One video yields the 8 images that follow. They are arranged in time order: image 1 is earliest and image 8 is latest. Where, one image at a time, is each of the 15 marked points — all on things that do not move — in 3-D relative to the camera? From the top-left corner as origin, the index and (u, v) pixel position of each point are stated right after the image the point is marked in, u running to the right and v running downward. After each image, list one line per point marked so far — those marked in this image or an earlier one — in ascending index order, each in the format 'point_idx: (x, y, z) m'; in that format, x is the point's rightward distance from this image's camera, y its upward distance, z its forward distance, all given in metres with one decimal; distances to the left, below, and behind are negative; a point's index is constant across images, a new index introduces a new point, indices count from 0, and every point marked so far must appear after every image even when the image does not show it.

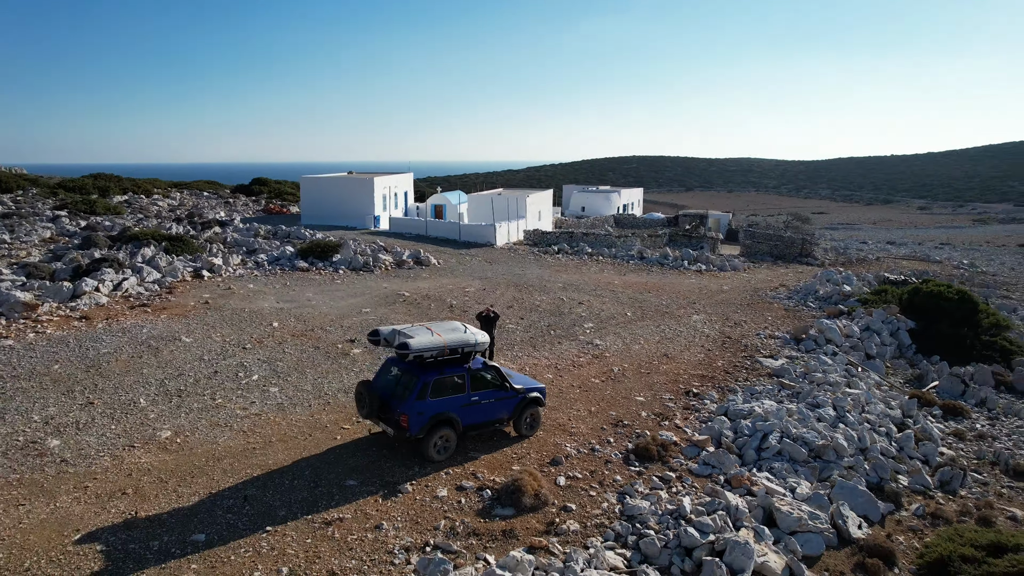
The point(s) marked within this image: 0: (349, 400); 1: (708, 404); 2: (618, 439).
0: (-2.3, -1.6, +9.4) m
1: (+3.2, -1.9, +10.3) m
2: (+1.5, -2.0, +8.7) m
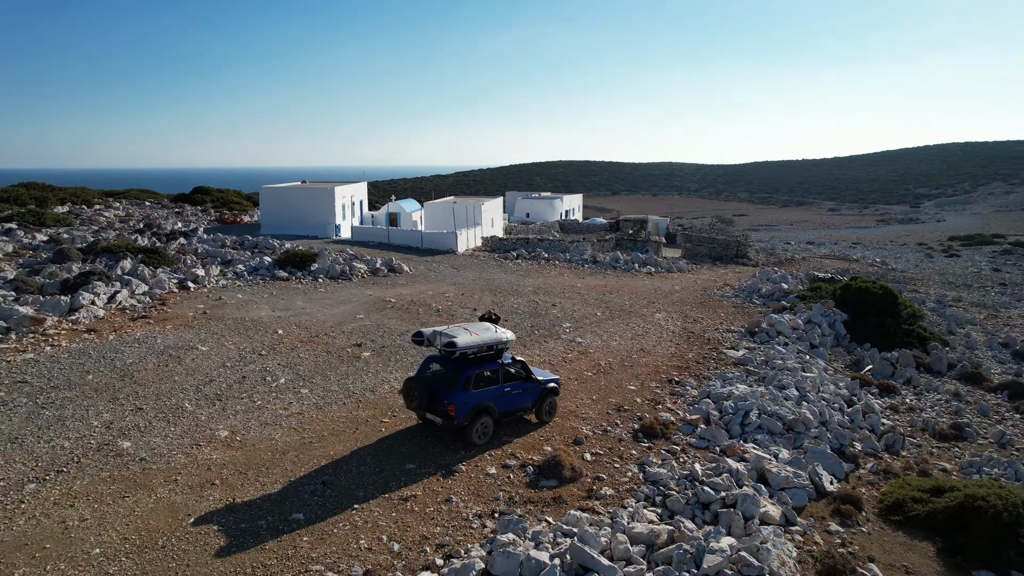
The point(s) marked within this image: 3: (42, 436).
0: (-2.1, -1.8, +10.2) m
1: (+3.3, -1.9, +11.7) m
2: (+1.8, -2.1, +10.0) m
3: (-5.8, -1.8, +8.0) m
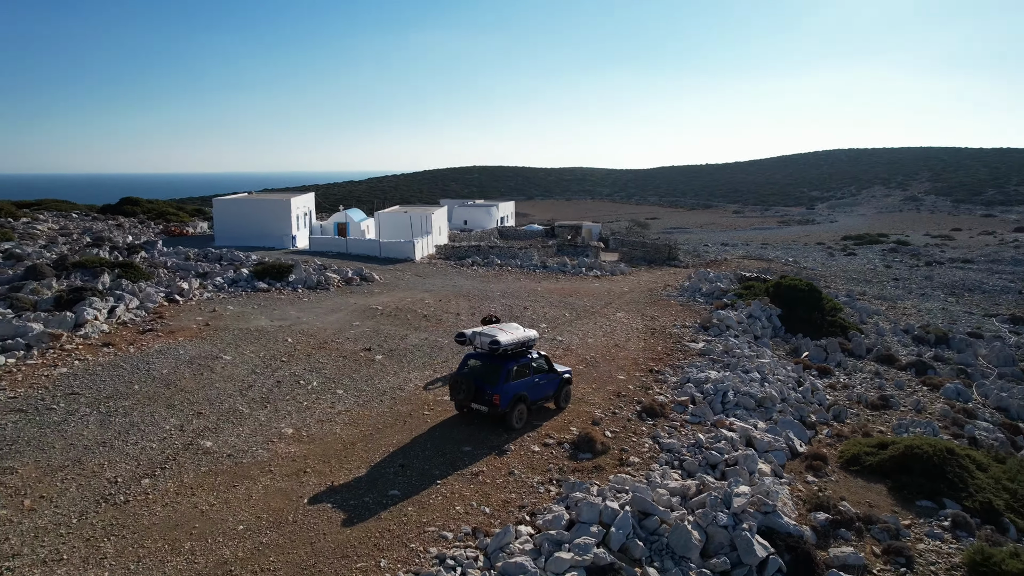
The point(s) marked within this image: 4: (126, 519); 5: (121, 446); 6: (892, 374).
0: (-1.8, -1.9, +11.4) m
1: (+3.4, -1.9, +13.6) m
2: (+2.1, -2.1, +11.6) m
3: (-5.2, -2.0, +8.6) m
4: (-4.1, -2.4, +6.8) m
5: (-5.1, -2.1, +8.5) m
6: (+9.7, -2.2, +16.4) m
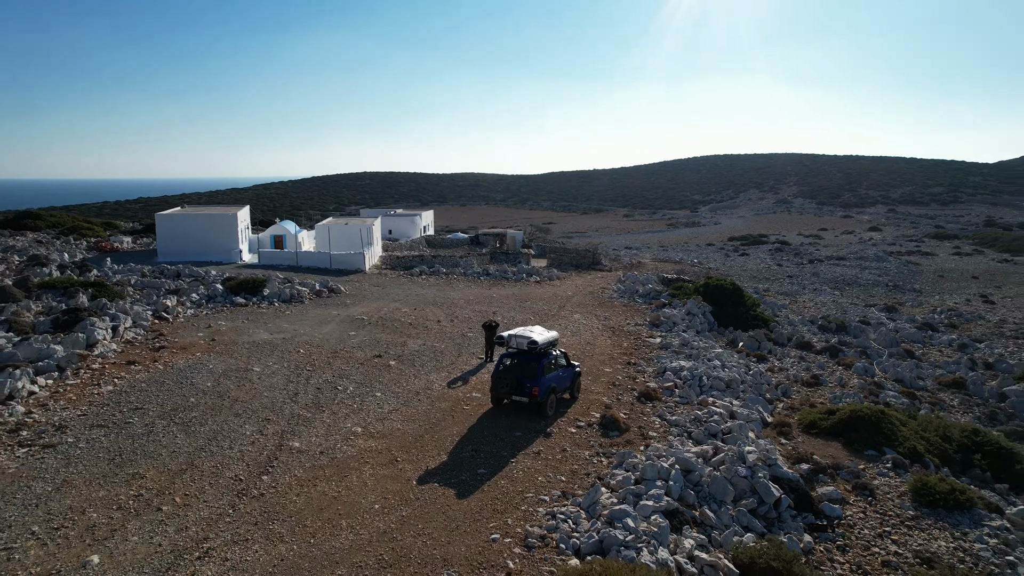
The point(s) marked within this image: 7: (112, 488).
0: (-1.4, -2.1, +12.7) m
1: (+3.3, -2.0, +15.7) m
2: (+2.4, -2.2, +13.6) m
3: (-4.3, -2.3, +9.5) m
4: (-2.9, -2.7, +7.9) m
5: (-4.2, -2.4, +9.3) m
6: (+9.1, -2.1, +19.6) m
7: (-5.0, -2.5, +8.0) m
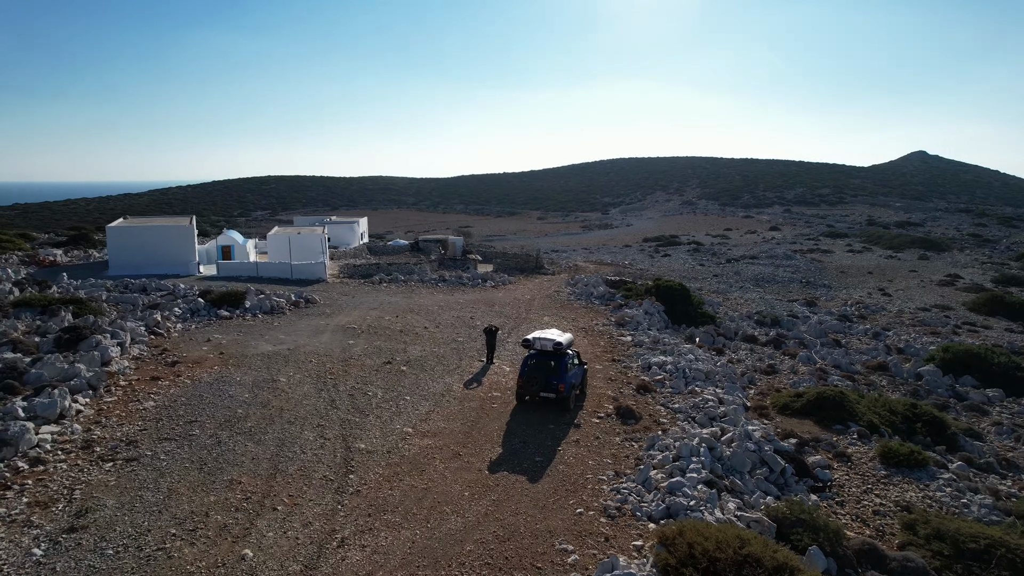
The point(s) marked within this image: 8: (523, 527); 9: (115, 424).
0: (-1.0, -2.3, +13.7) m
1: (+3.3, -2.1, +17.4) m
2: (+2.6, -2.3, +15.1) m
3: (-3.4, -2.6, +10.1) m
4: (-1.8, -2.9, +8.7) m
5: (-3.4, -2.6, +10.0) m
6: (+8.5, -2.1, +22.0) m
7: (-3.9, -2.7, +8.5) m
8: (+0.2, -3.0, +8.1) m
9: (-6.6, -2.3, +10.6) m
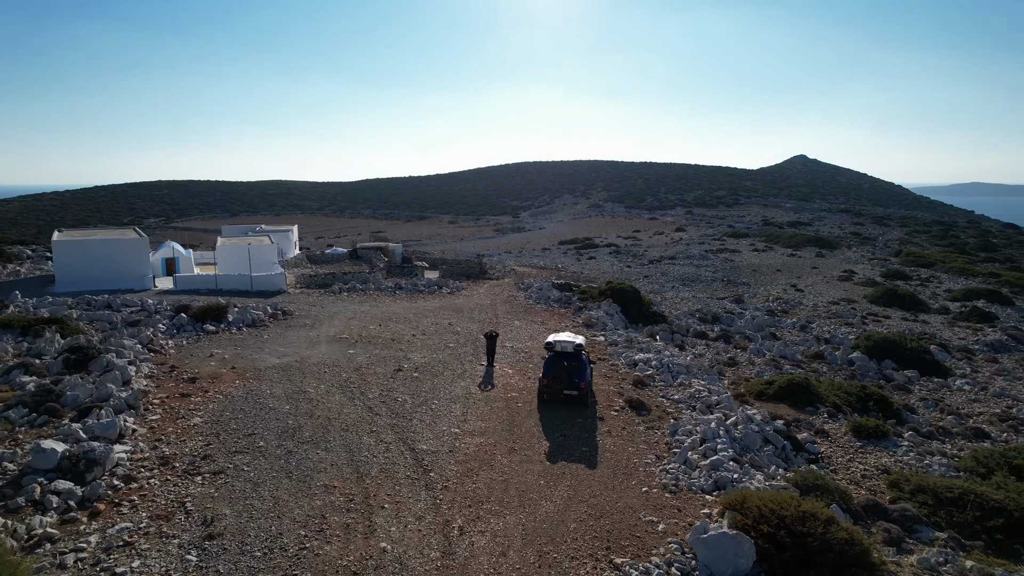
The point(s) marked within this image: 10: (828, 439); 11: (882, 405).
0: (-0.6, -2.5, +14.7) m
1: (+3.1, -2.2, +18.9) m
2: (+2.8, -2.4, +16.6) m
3: (-2.5, -2.8, +10.8) m
4: (-0.7, -3.1, +9.6) m
5: (-2.4, -2.8, +10.6) m
6: (+7.6, -2.1, +24.2) m
7: (-2.7, -3.0, +9.1) m
8: (+1.4, -3.2, +9.3) m
9: (-5.6, -2.6, +10.8) m
10: (+6.8, -3.3, +13.9) m
11: (+9.7, -3.1, +16.8) m
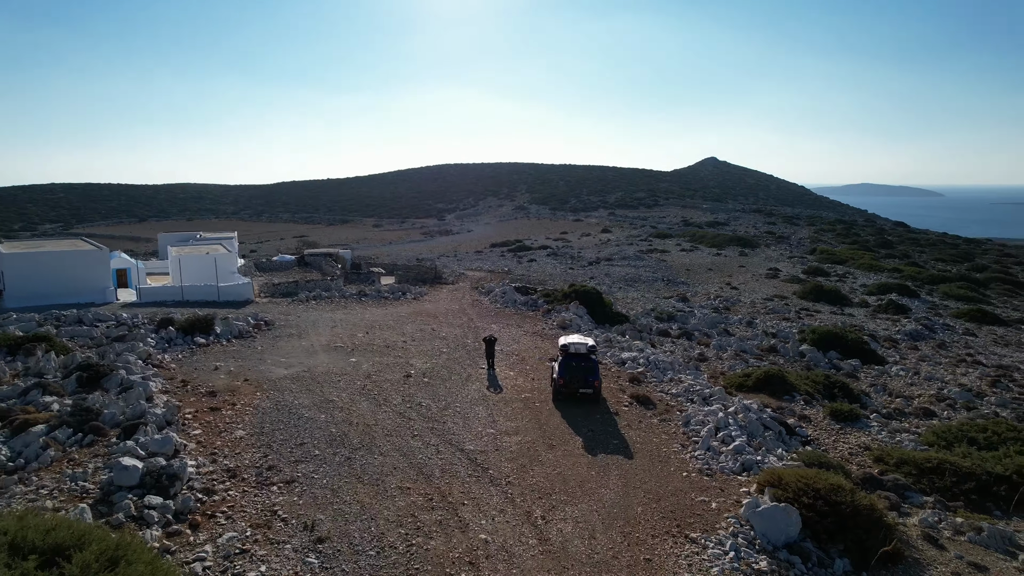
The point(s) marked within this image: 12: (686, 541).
0: (-0.2, -2.7, +15.5) m
1: (+2.9, -2.3, +20.1) m
2: (+2.9, -2.5, +17.7) m
3: (-1.6, -3.0, +11.4) m
4: (+0.3, -3.2, +10.4) m
5: (-1.5, -3.0, +11.2) m
6: (+6.8, -2.1, +25.9) m
7: (-1.7, -3.2, +9.7) m
8: (+2.4, -3.3, +10.3) m
9: (-4.8, -2.8, +11.0) m
10: (+7.3, -3.3, +15.5) m
11: (+9.7, -3.0, +18.8) m
12: (+2.4, -3.5, +8.8) m
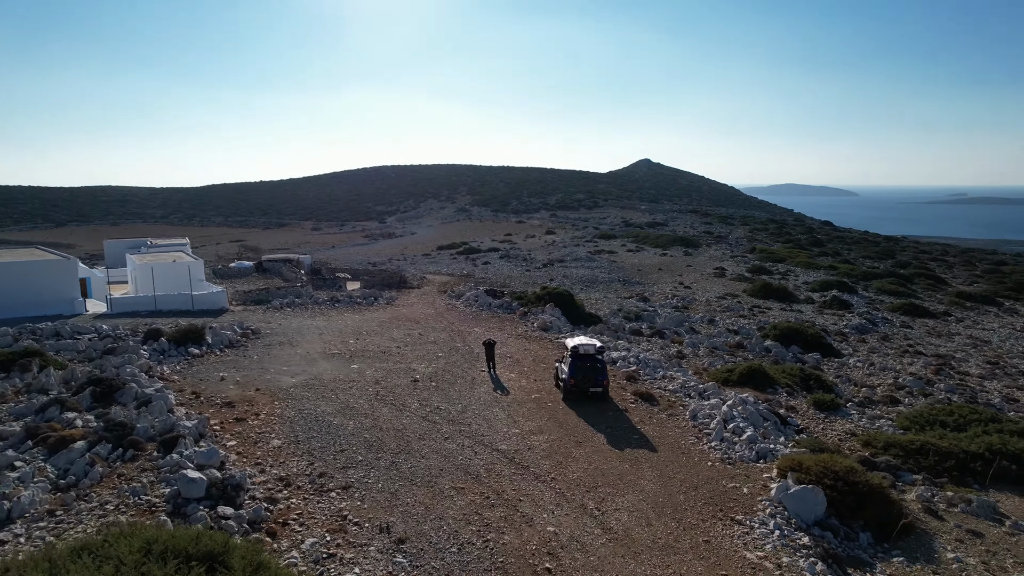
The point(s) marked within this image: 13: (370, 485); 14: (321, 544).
0: (+0.1, -2.8, +16.0) m
1: (+2.7, -2.4, +20.9) m
2: (+2.9, -2.6, +18.6) m
3: (-1.0, -3.1, +11.8) m
4: (+1.1, -3.3, +11.0) m
5: (-0.8, -3.1, +11.6) m
6: (+6.0, -2.2, +27.0) m
7: (-0.8, -3.3, +10.1) m
8: (+3.1, -3.3, +11.1) m
9: (-4.1, -3.0, +11.1) m
10: (+7.5, -3.3, +16.8) m
11: (+9.6, -3.0, +20.3) m
12: (+3.3, -3.5, +9.6) m
13: (-2.3, -3.2, +10.4) m
14: (-2.6, -3.4, +8.5) m
